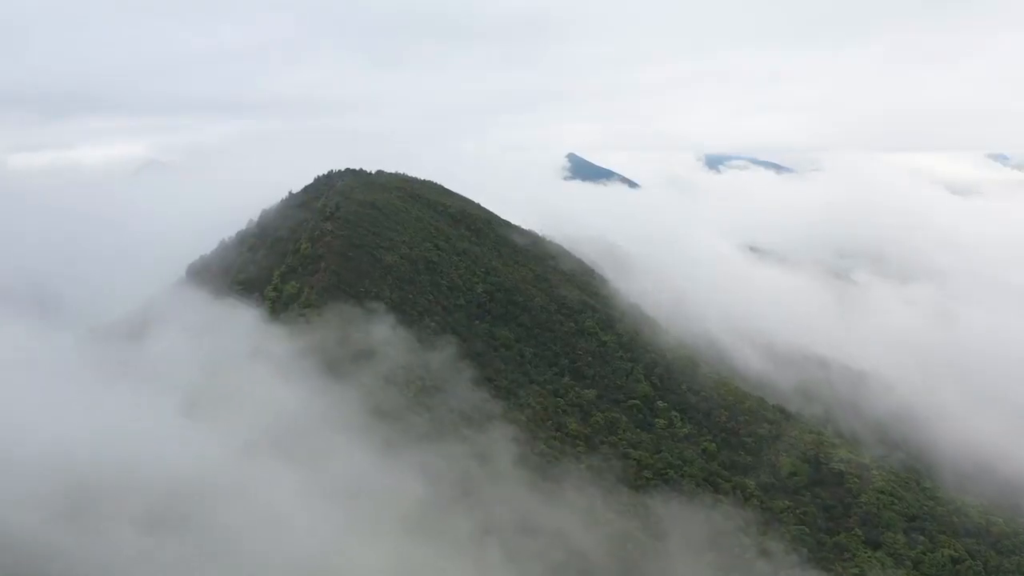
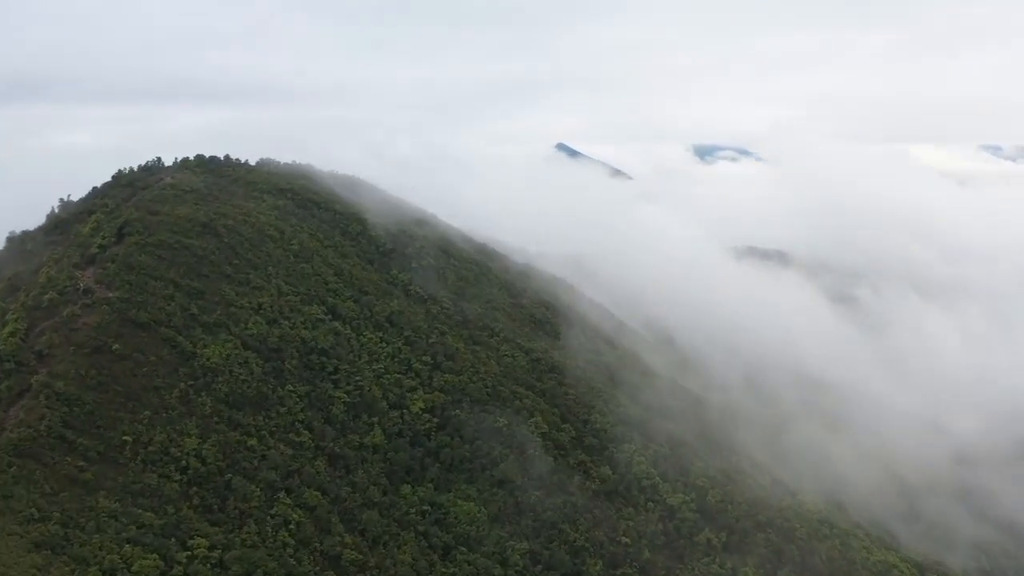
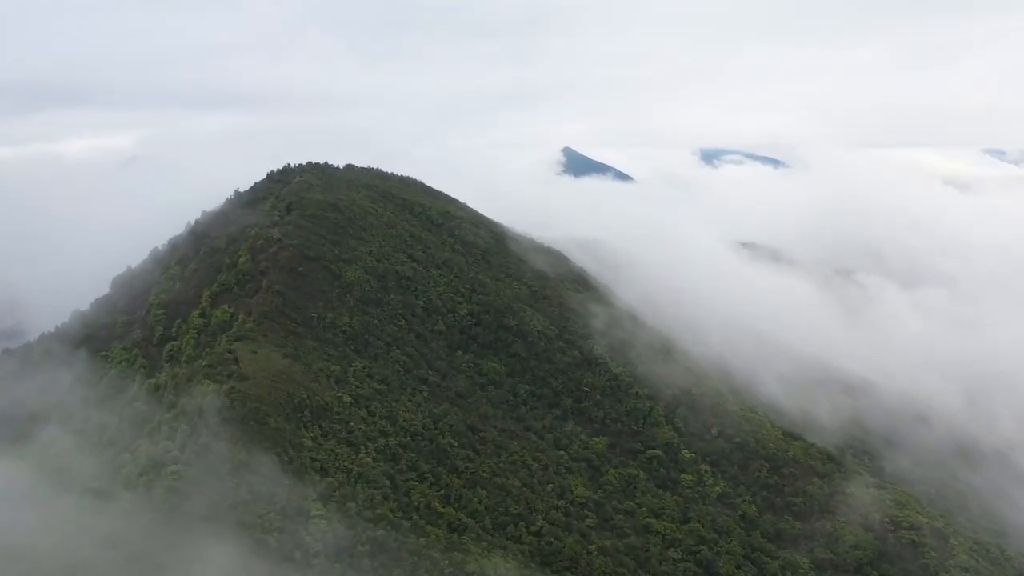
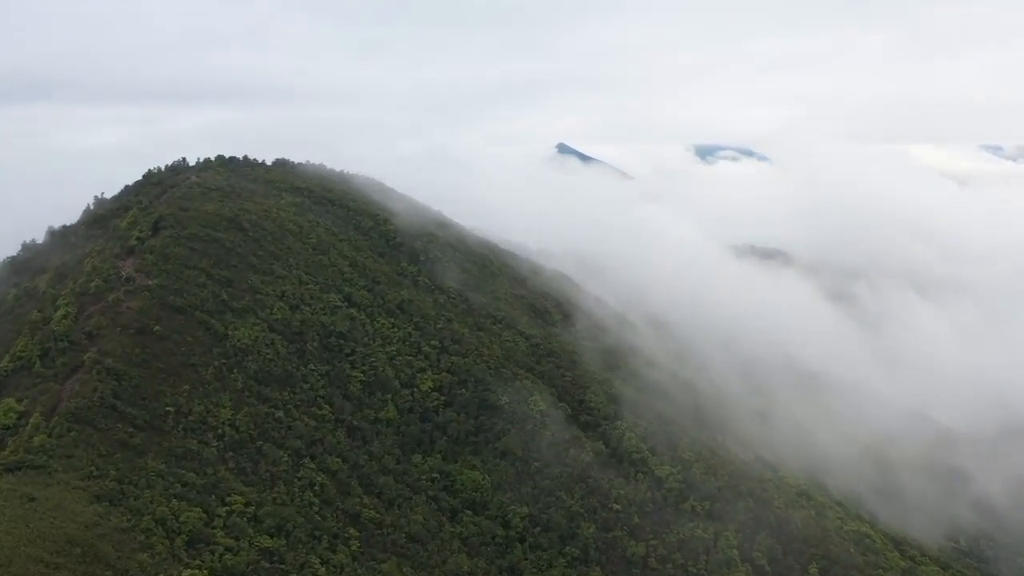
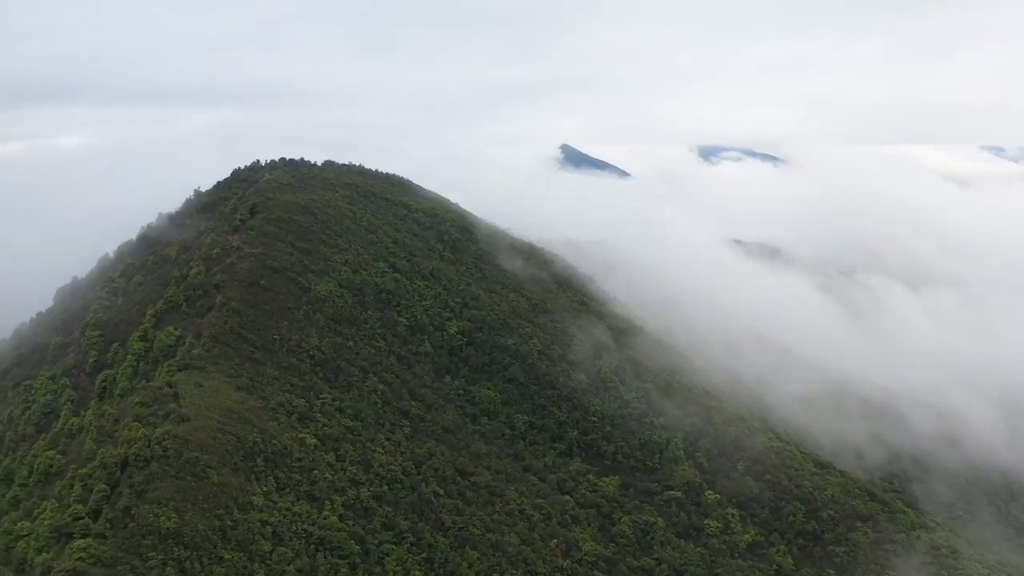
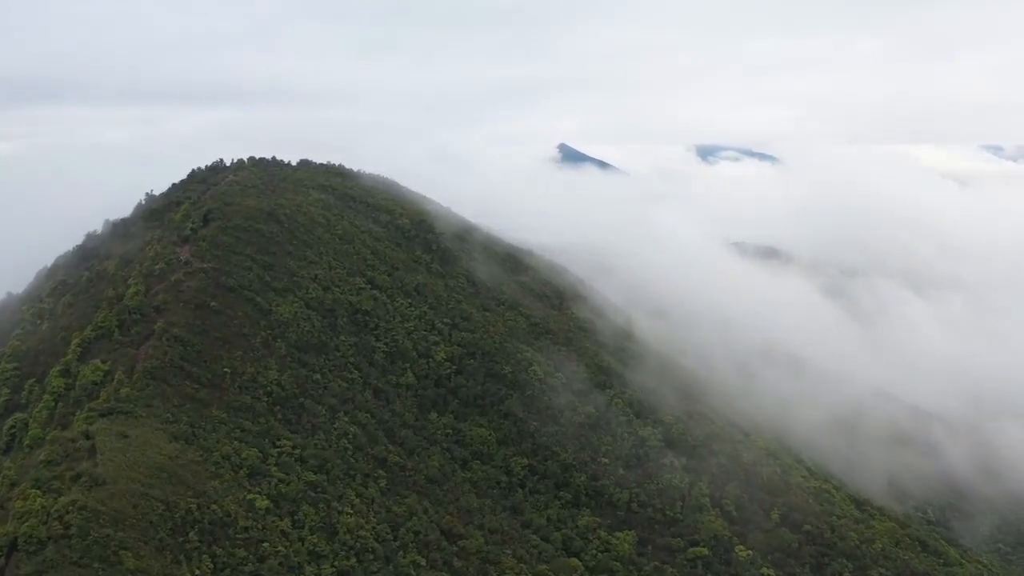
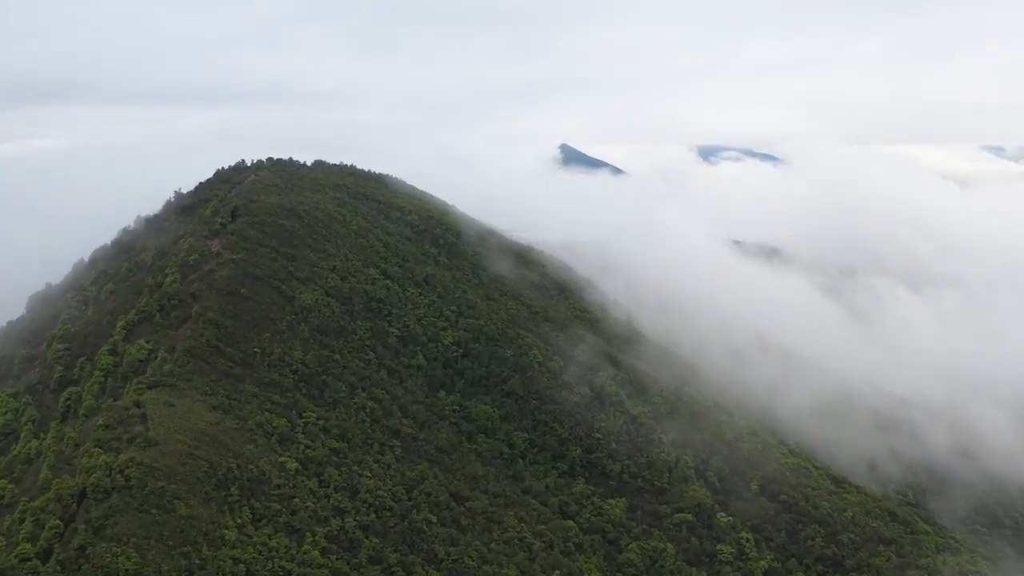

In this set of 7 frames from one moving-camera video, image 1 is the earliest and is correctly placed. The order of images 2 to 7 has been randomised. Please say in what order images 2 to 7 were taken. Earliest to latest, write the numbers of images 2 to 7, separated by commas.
3, 5, 7, 6, 4, 2
